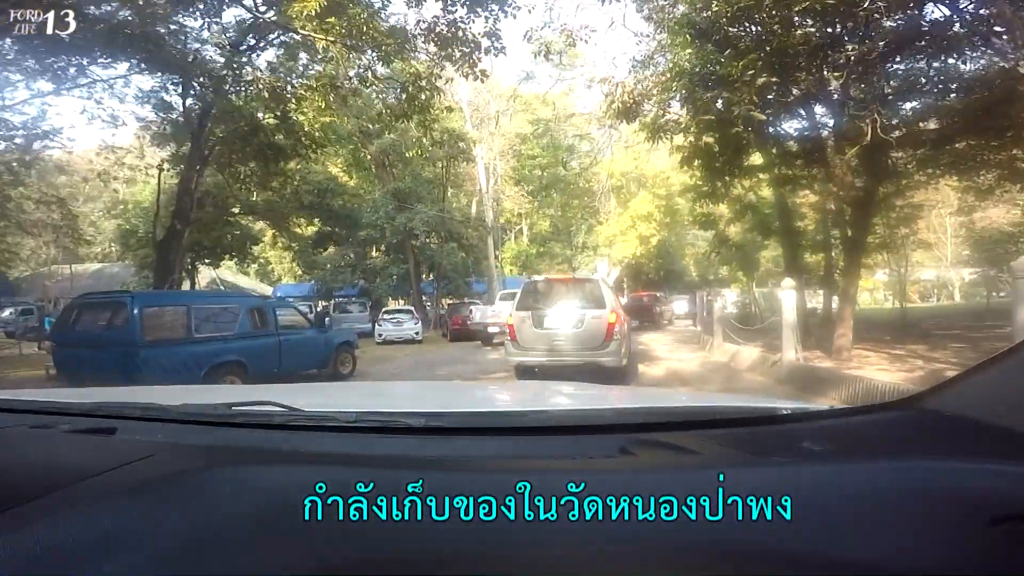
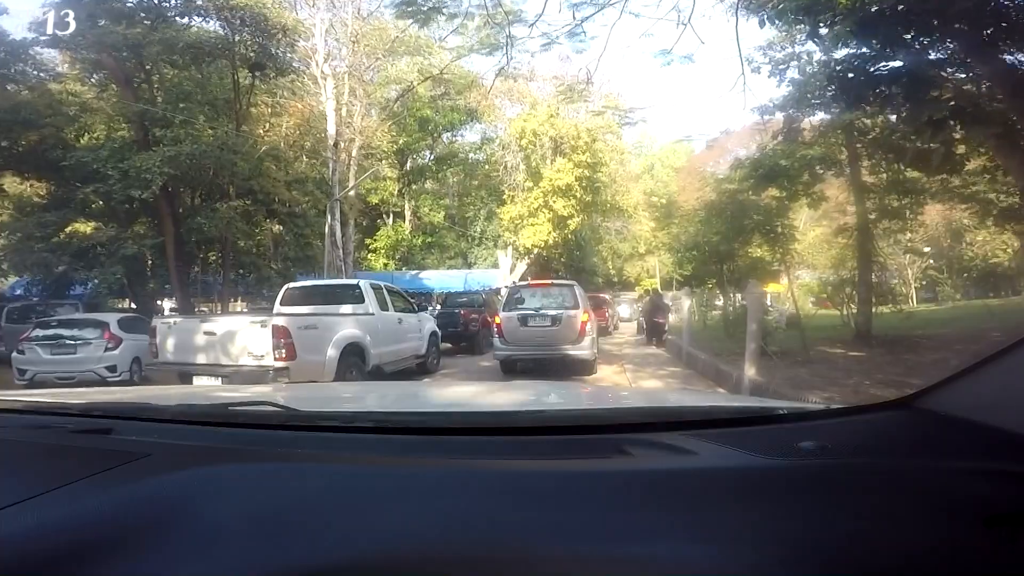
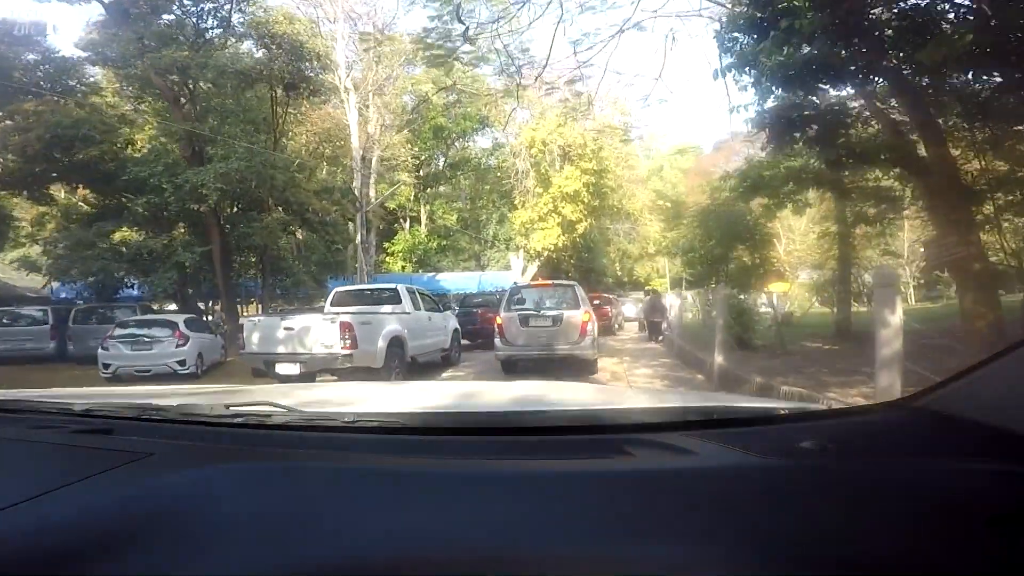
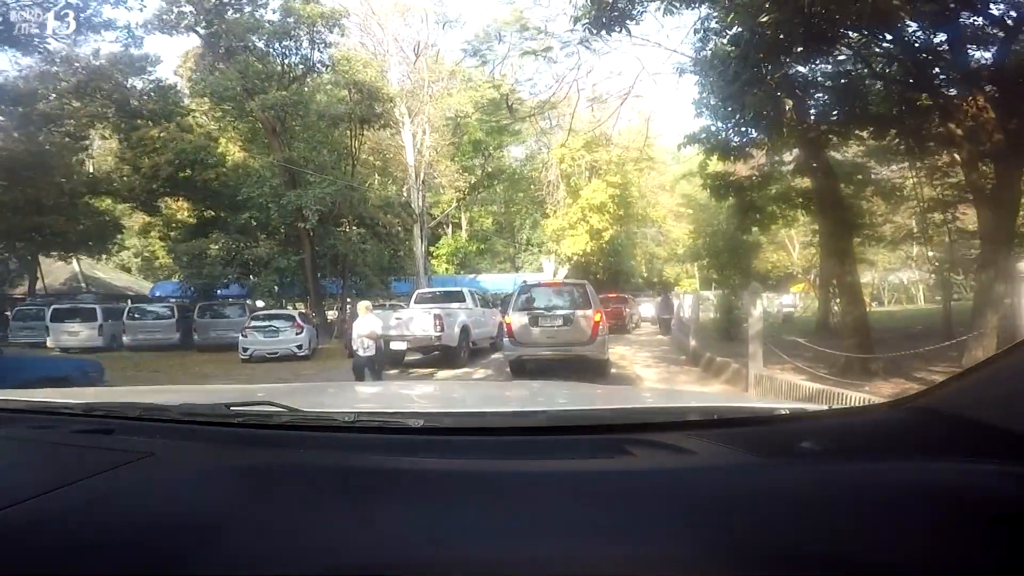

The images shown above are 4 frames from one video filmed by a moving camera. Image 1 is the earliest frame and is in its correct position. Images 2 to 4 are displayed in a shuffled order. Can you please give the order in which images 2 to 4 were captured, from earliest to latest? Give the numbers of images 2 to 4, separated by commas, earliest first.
4, 3, 2
